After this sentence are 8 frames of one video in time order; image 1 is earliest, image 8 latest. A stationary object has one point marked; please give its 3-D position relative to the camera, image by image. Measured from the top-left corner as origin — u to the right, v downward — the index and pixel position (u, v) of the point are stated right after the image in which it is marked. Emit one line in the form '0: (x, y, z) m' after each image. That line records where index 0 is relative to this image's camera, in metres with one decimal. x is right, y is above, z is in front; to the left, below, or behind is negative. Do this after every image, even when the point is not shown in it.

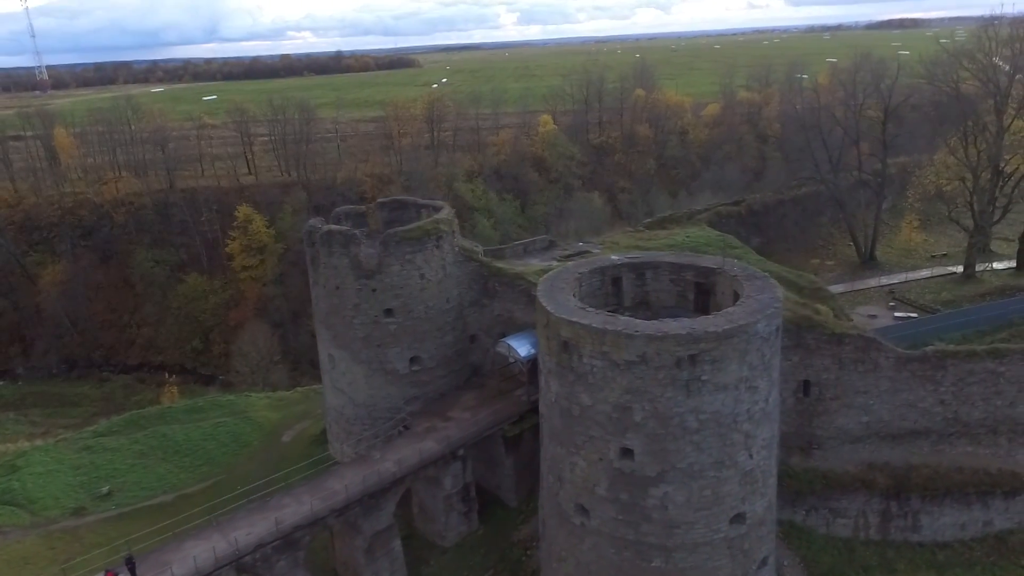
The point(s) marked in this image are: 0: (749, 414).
0: (+3.1, -1.7, +9.5) m
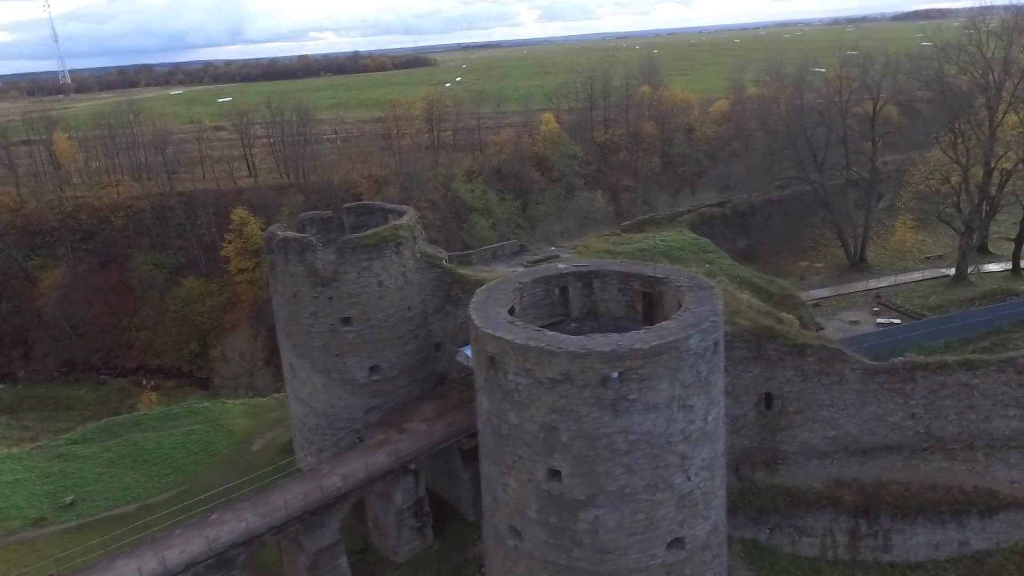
0: (+2.1, -1.8, +9.0) m
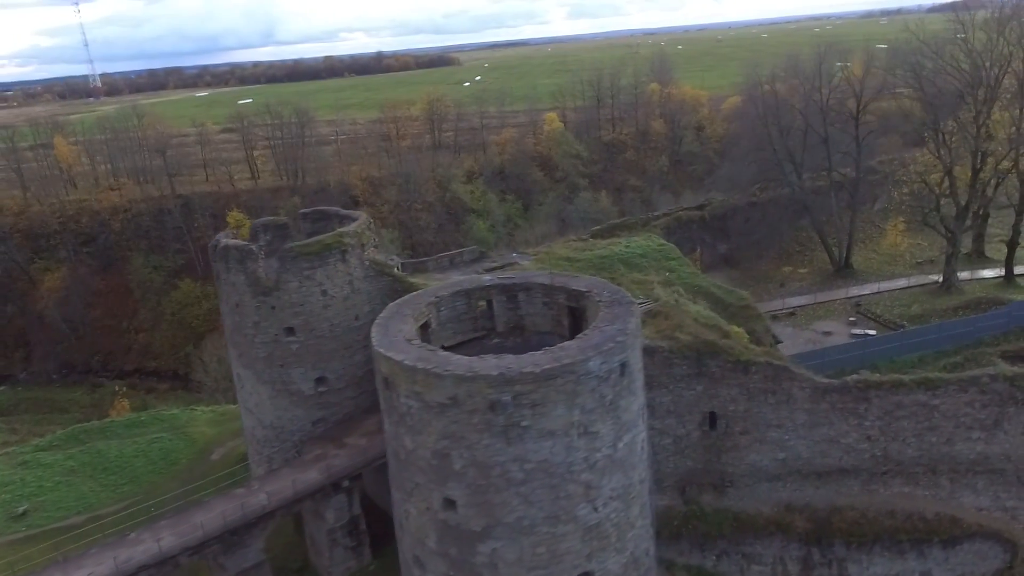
0: (+0.9, -2.0, +8.4) m
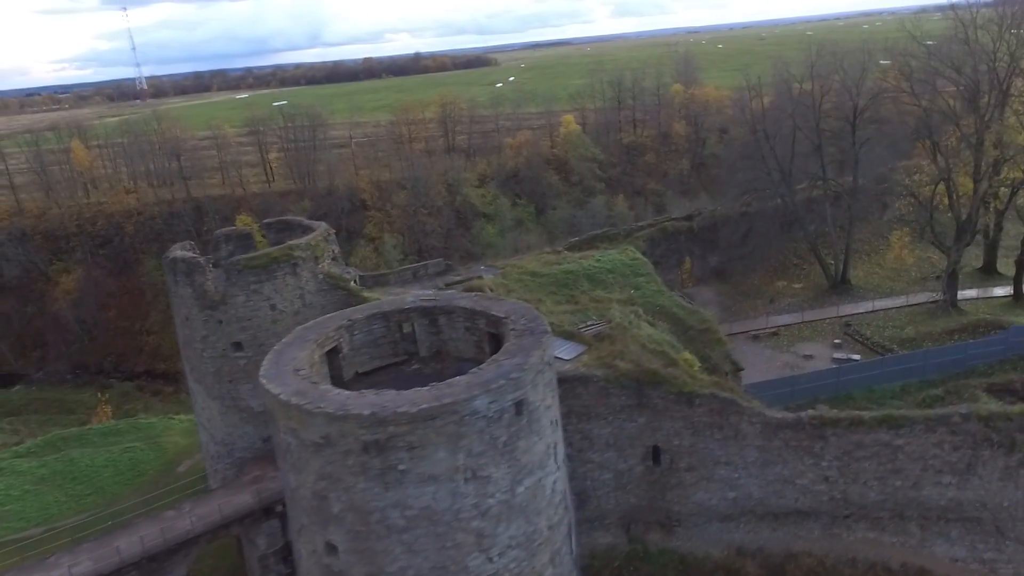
0: (-0.4, -2.3, +7.7) m
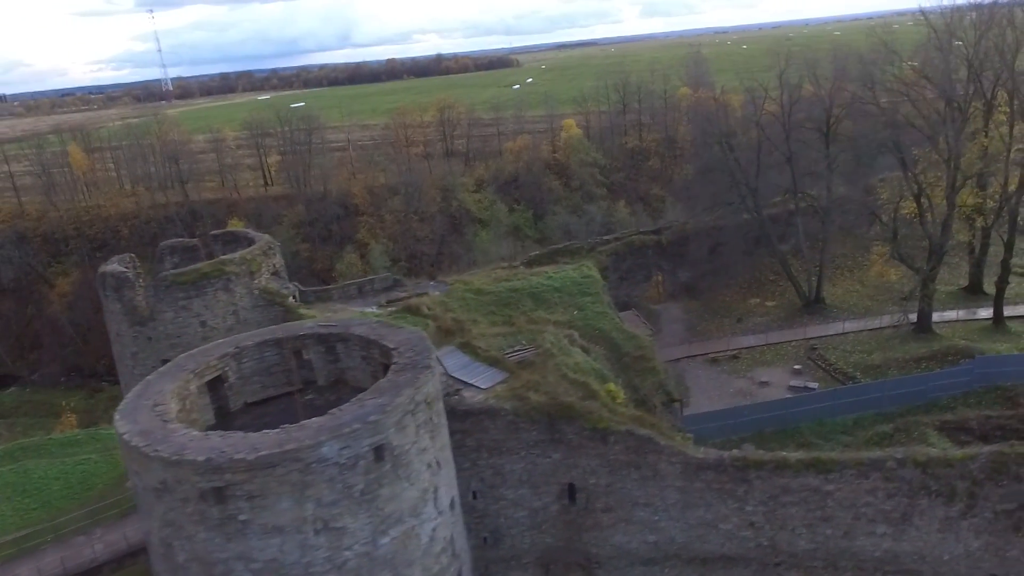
0: (-1.7, -2.7, +7.1) m
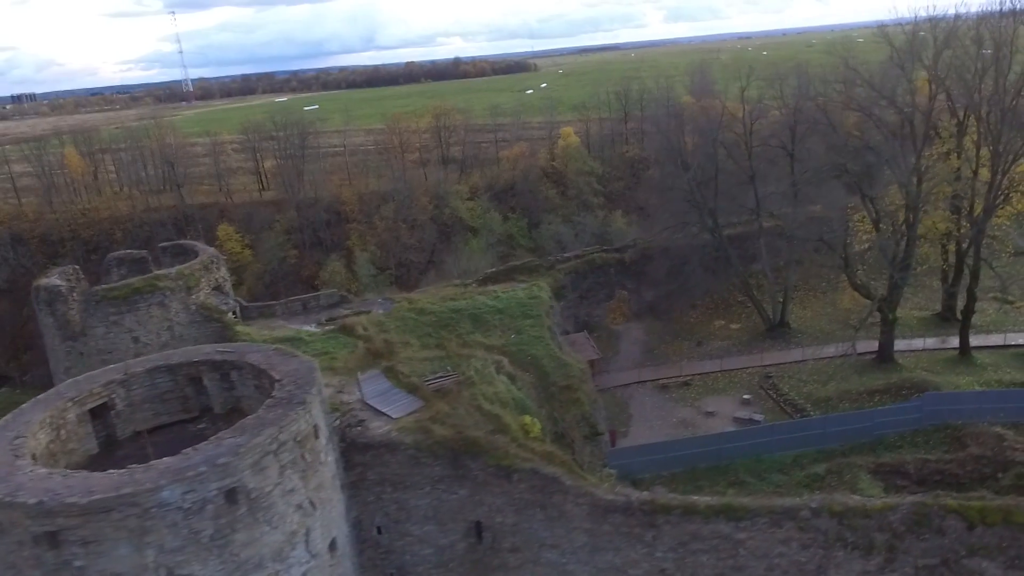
0: (-3.1, -3.0, +6.7) m
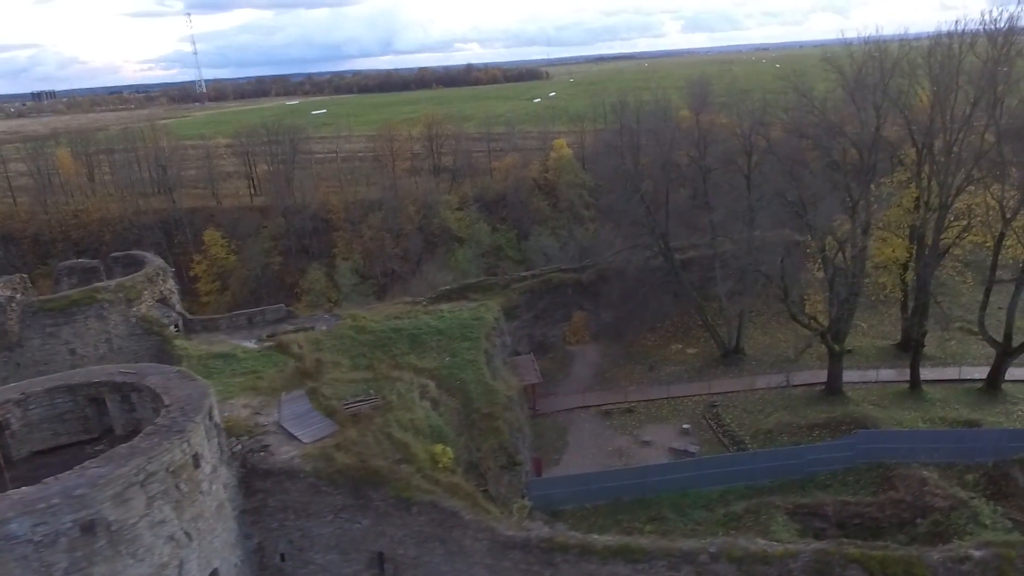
0: (-4.4, -3.2, +6.6) m
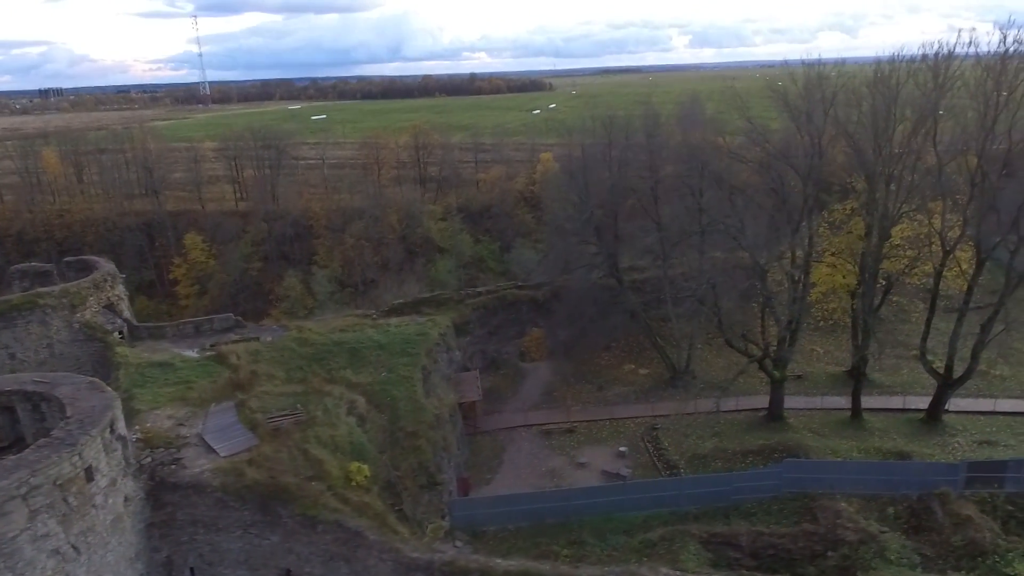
0: (-5.5, -3.3, +6.6) m
